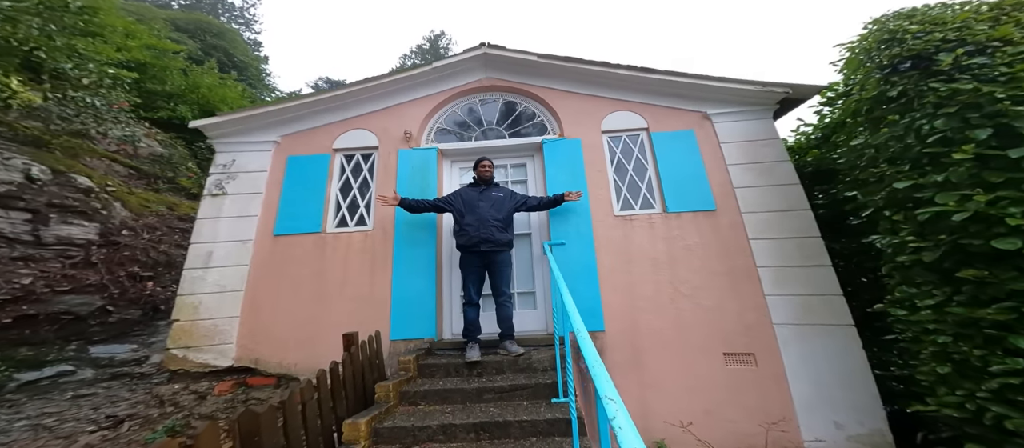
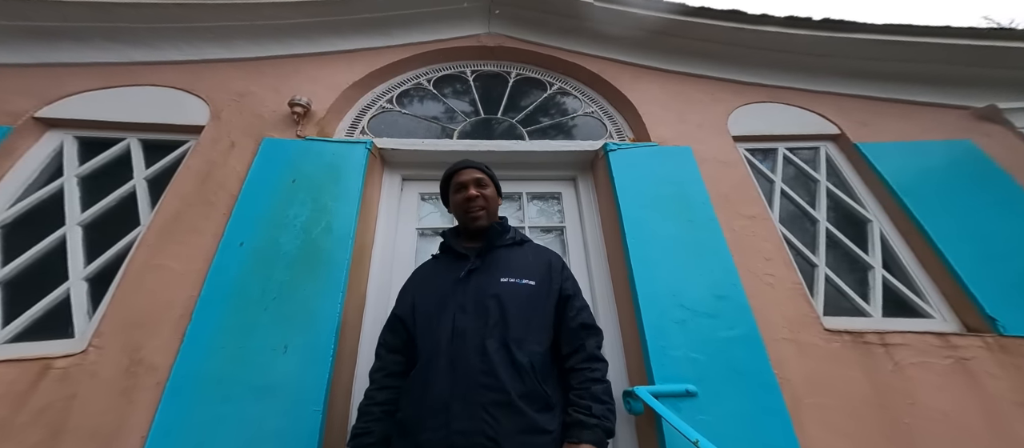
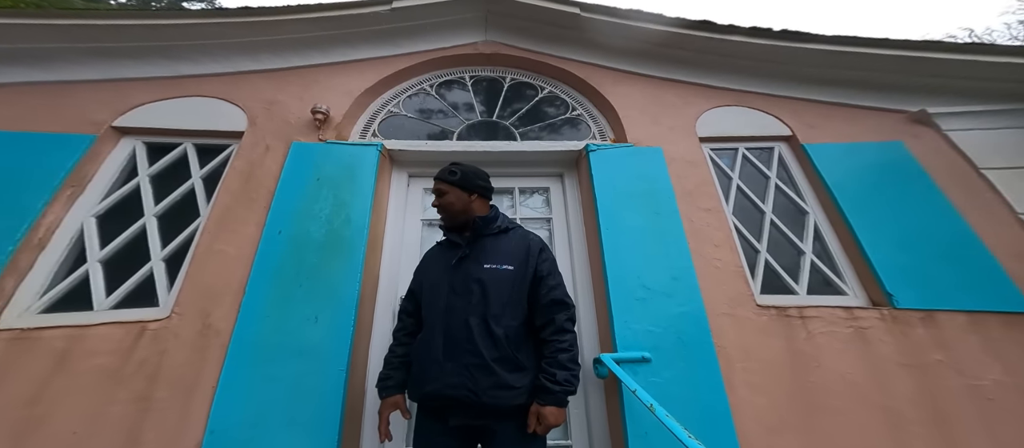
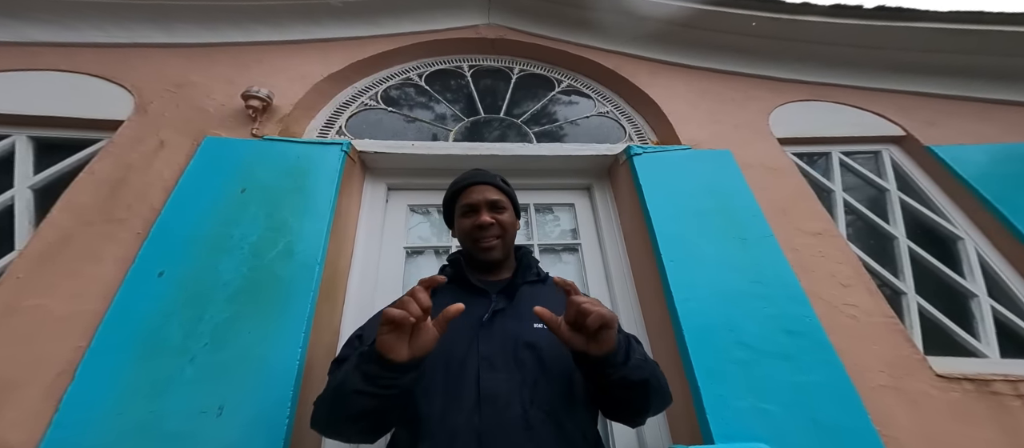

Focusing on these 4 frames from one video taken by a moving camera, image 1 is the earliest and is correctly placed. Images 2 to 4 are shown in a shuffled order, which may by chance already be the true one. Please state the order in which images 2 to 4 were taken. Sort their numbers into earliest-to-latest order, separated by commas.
3, 2, 4
